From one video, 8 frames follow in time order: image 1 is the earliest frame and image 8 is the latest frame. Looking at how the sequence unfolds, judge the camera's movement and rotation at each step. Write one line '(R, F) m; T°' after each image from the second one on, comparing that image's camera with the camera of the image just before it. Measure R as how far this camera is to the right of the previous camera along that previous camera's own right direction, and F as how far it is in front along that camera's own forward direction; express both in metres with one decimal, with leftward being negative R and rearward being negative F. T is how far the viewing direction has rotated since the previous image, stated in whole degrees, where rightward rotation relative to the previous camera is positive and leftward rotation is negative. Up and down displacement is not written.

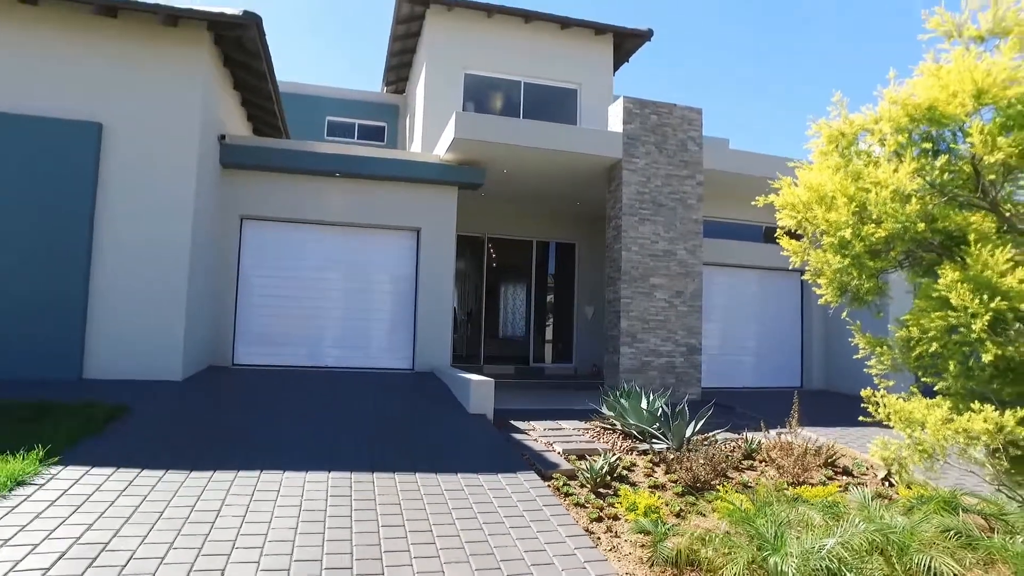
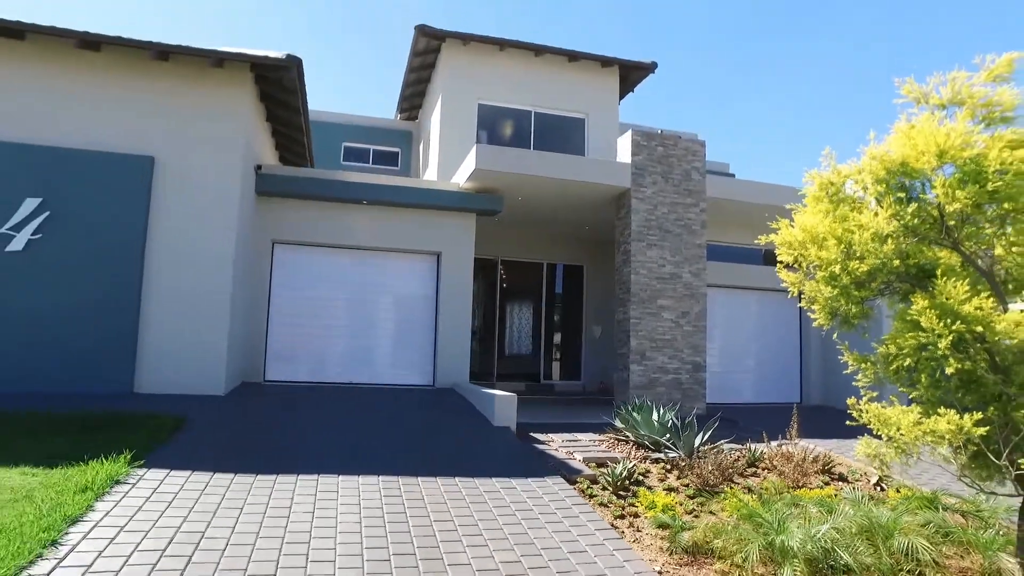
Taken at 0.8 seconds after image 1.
(-0.3, -0.7) m; 0°
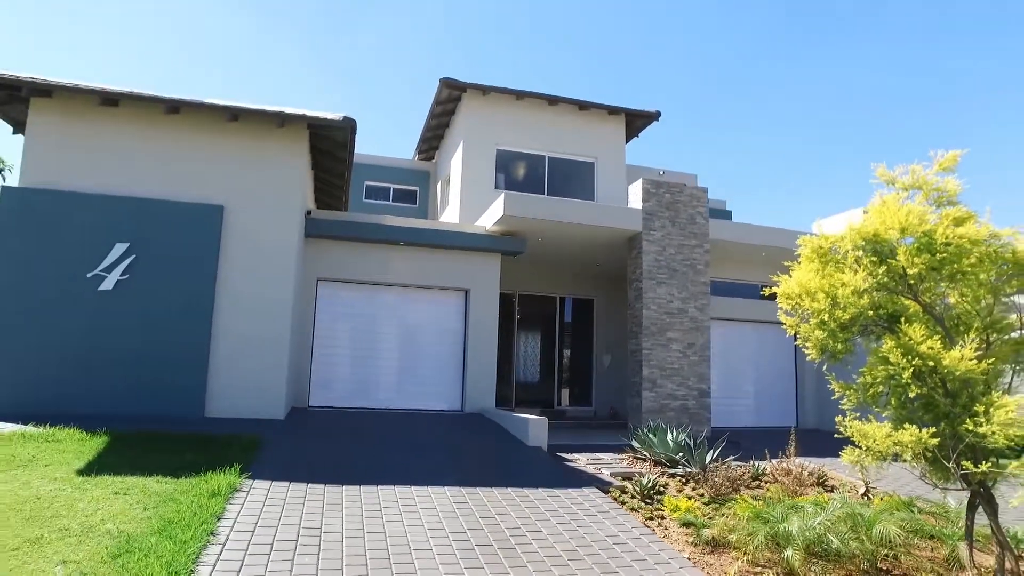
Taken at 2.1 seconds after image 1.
(-0.5, -1.1) m; +1°
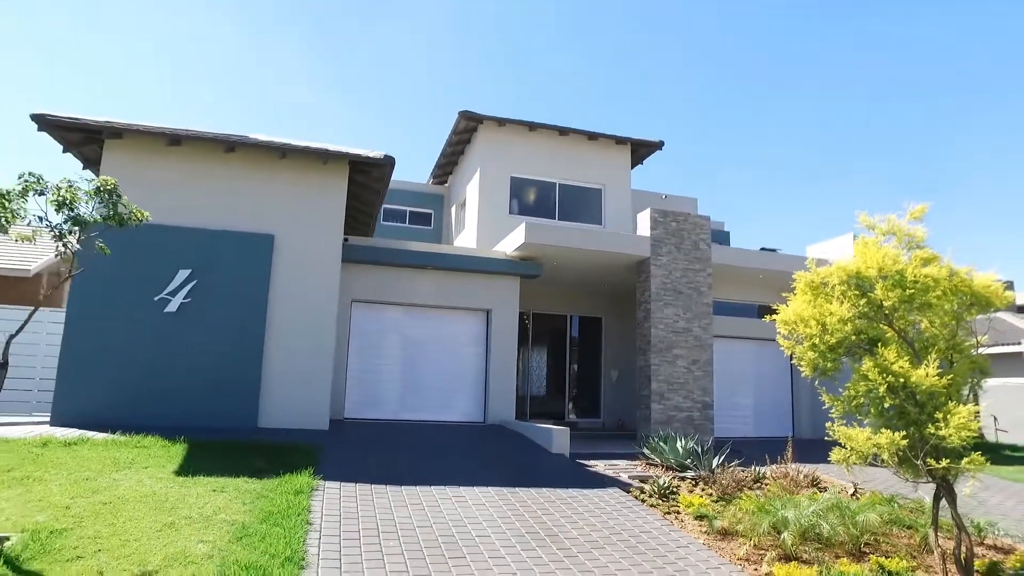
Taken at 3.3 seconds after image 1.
(-0.5, -1.0) m; 0°
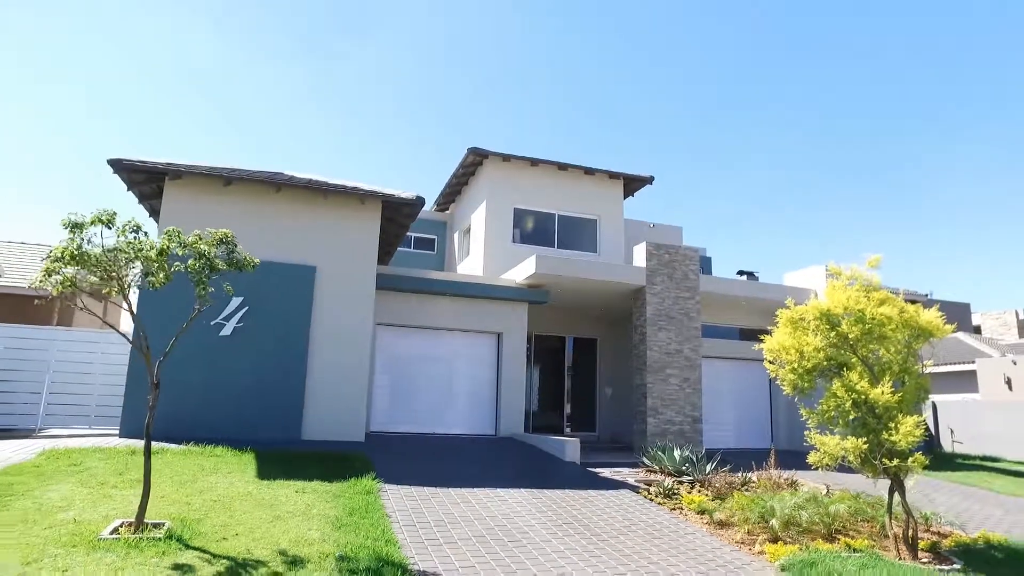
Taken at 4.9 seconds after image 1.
(-0.8, -1.4) m; +2°
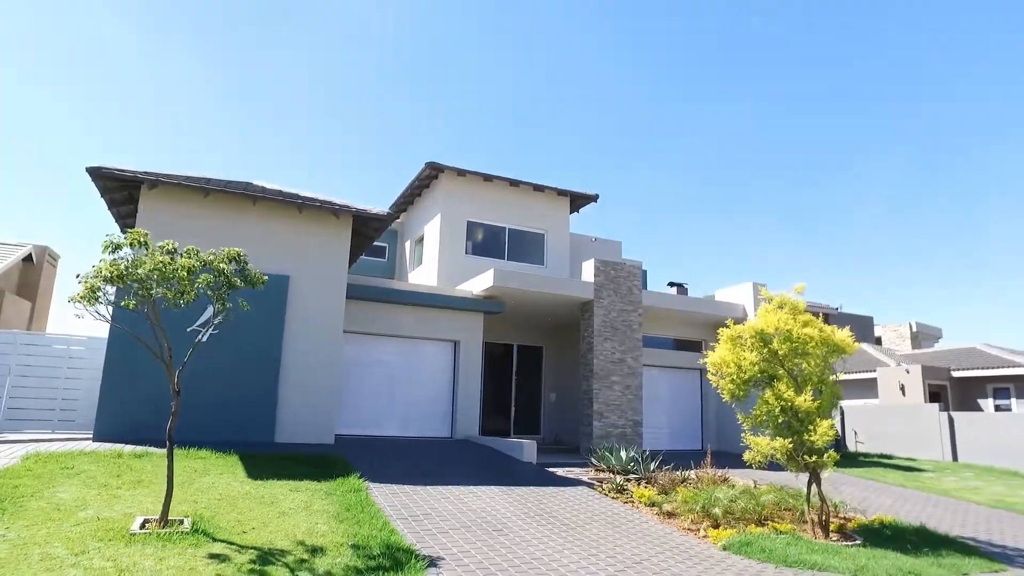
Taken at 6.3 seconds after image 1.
(-0.7, -0.9) m; +6°
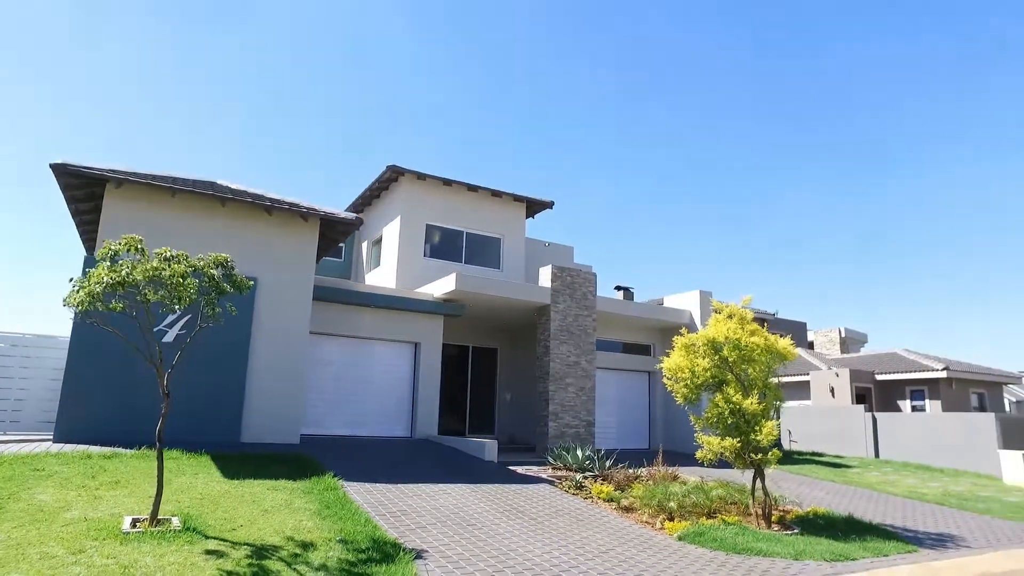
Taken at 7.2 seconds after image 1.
(-0.4, -0.5) m; +5°
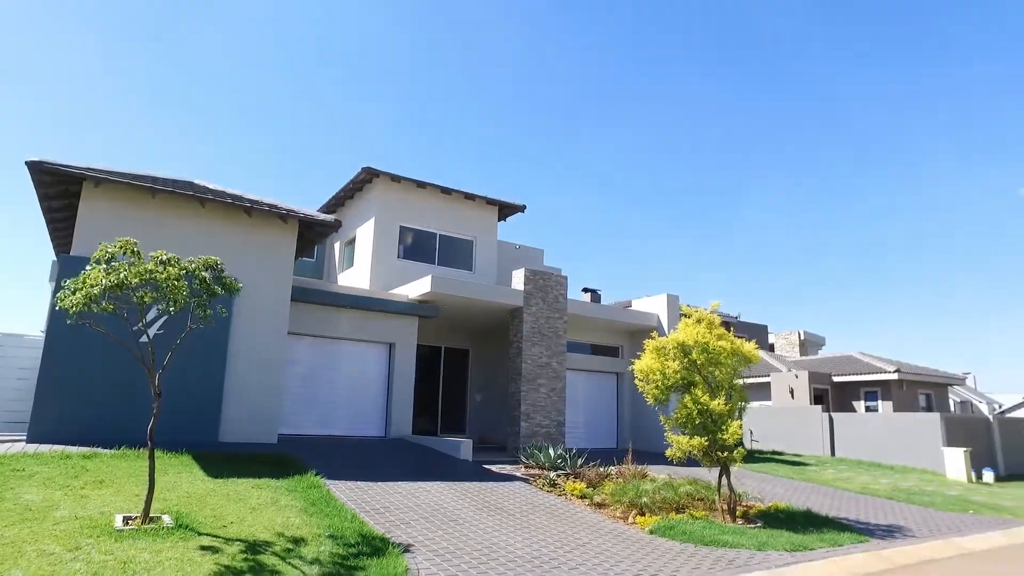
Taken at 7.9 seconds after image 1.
(-0.2, -0.3) m; +3°
